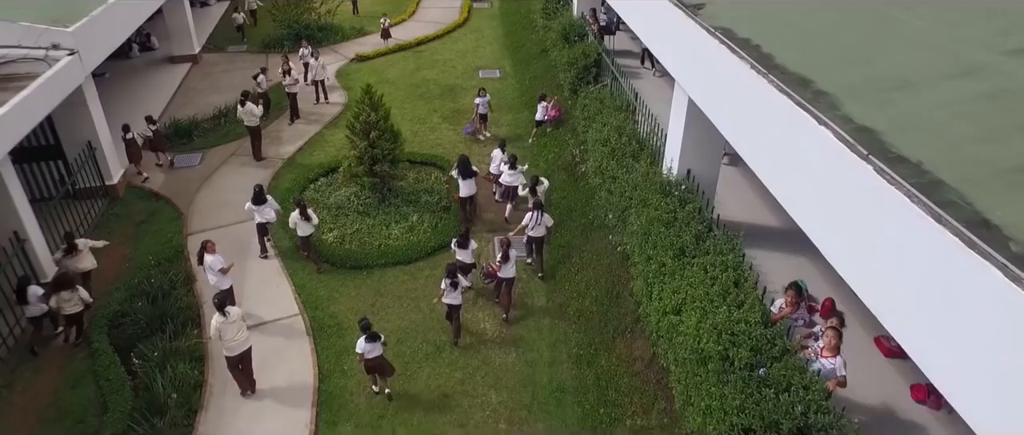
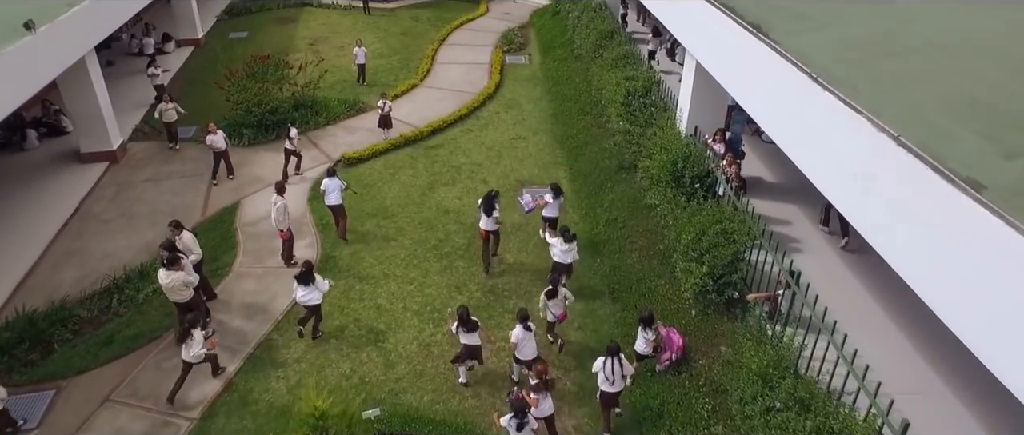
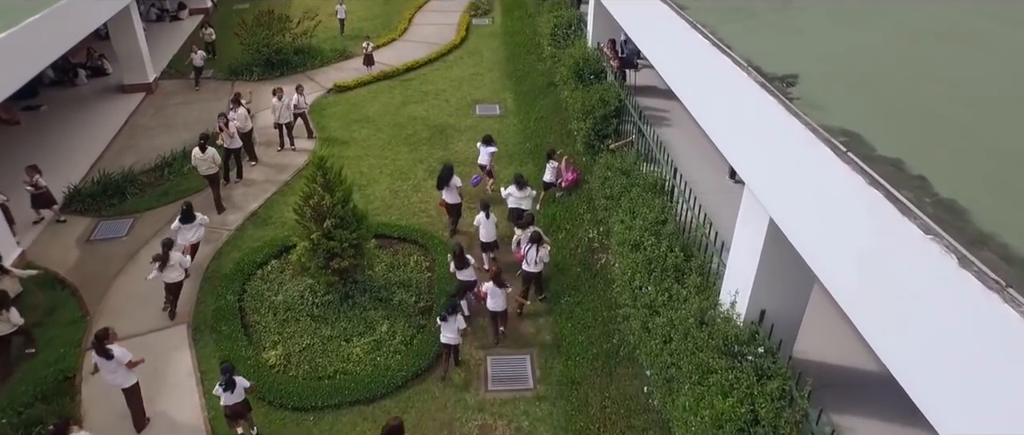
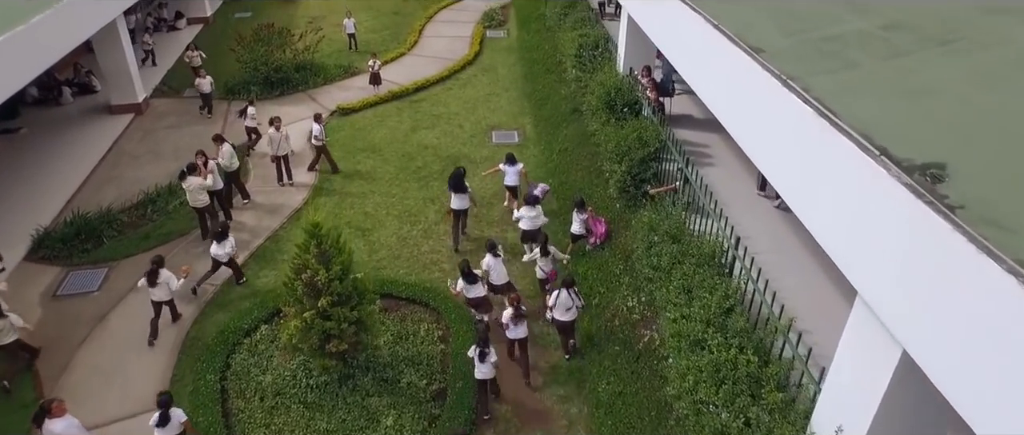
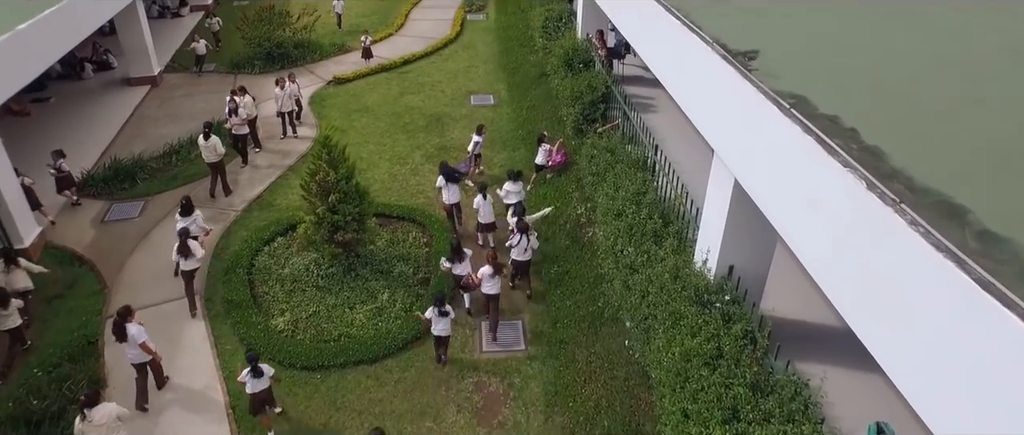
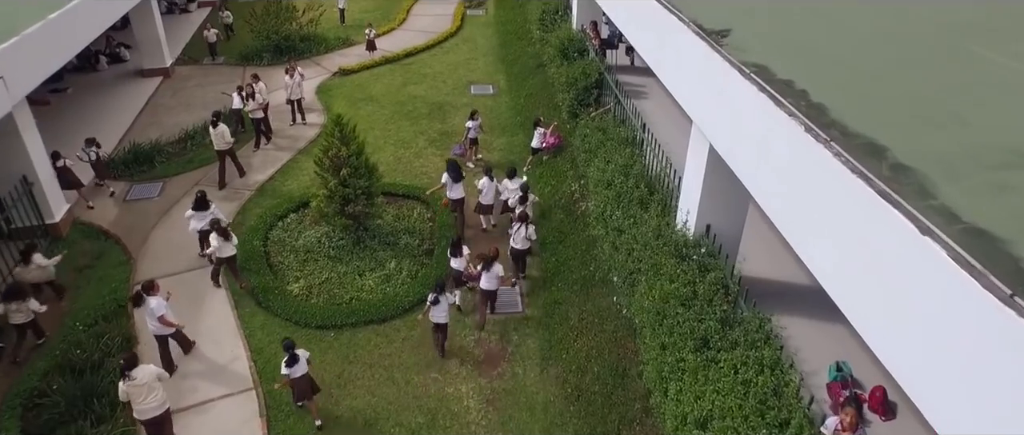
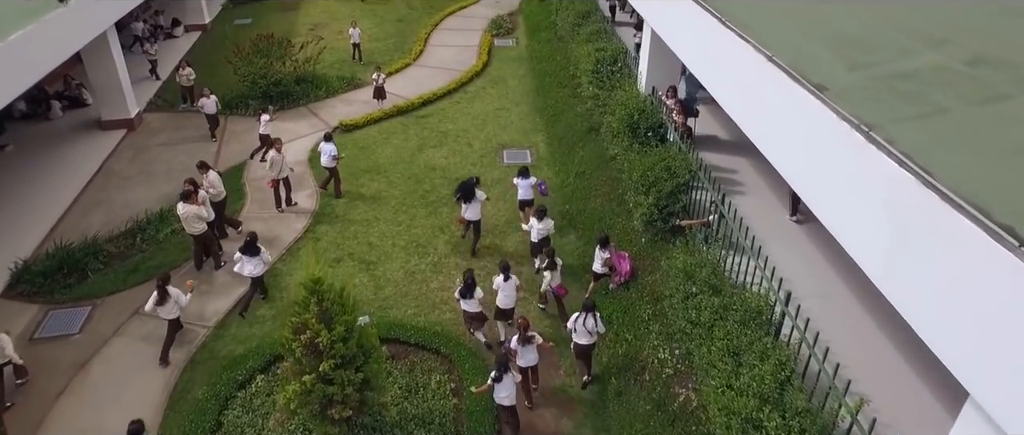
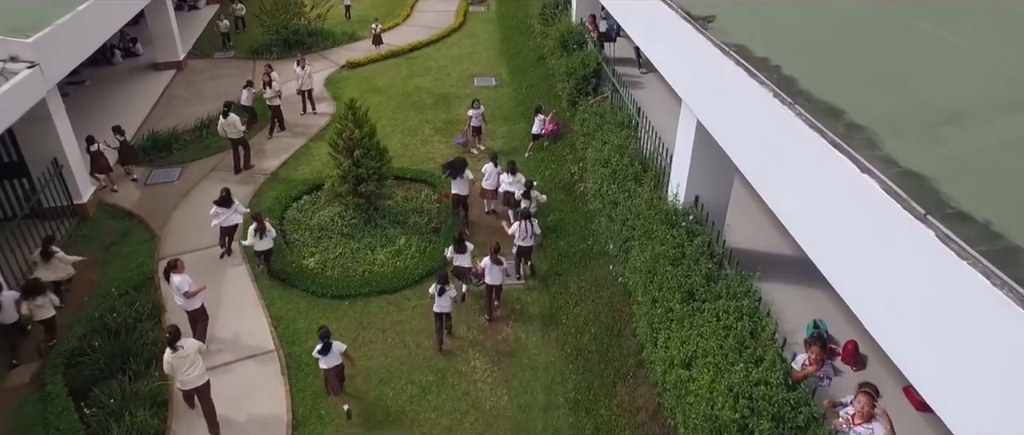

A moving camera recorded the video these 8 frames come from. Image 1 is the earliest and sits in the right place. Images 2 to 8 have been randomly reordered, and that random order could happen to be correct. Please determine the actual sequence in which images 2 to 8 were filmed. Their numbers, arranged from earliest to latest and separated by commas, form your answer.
8, 6, 5, 3, 4, 7, 2
